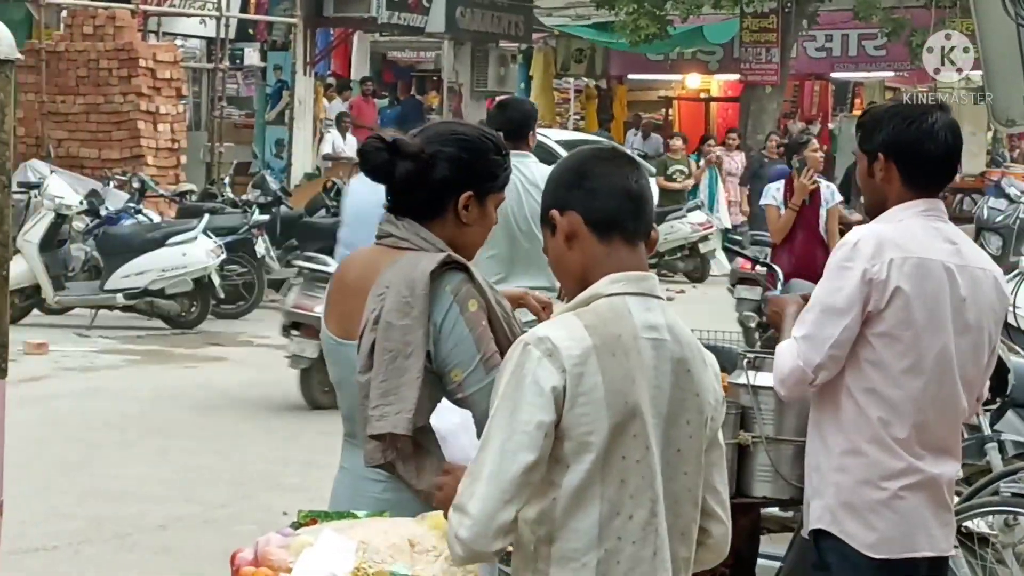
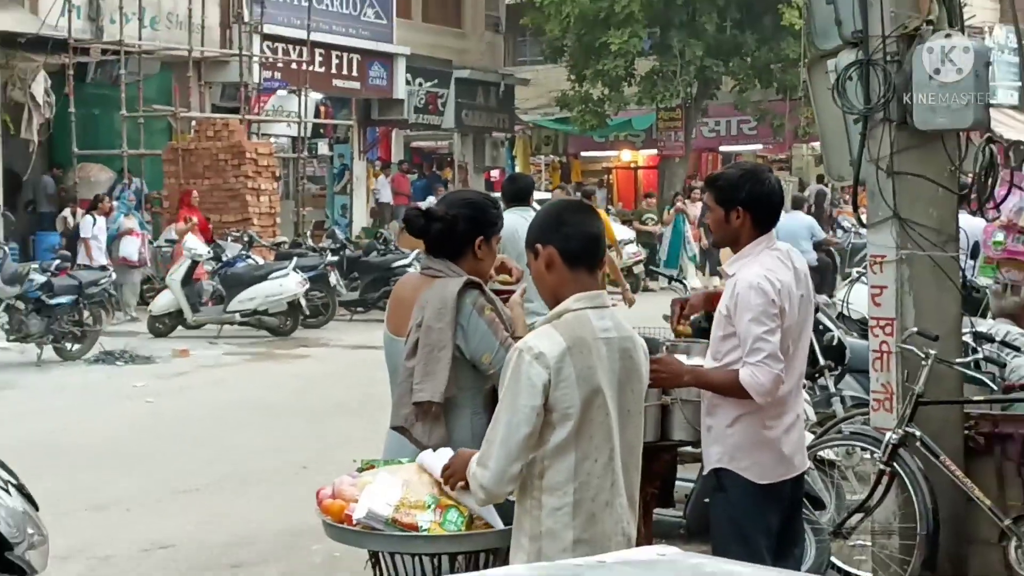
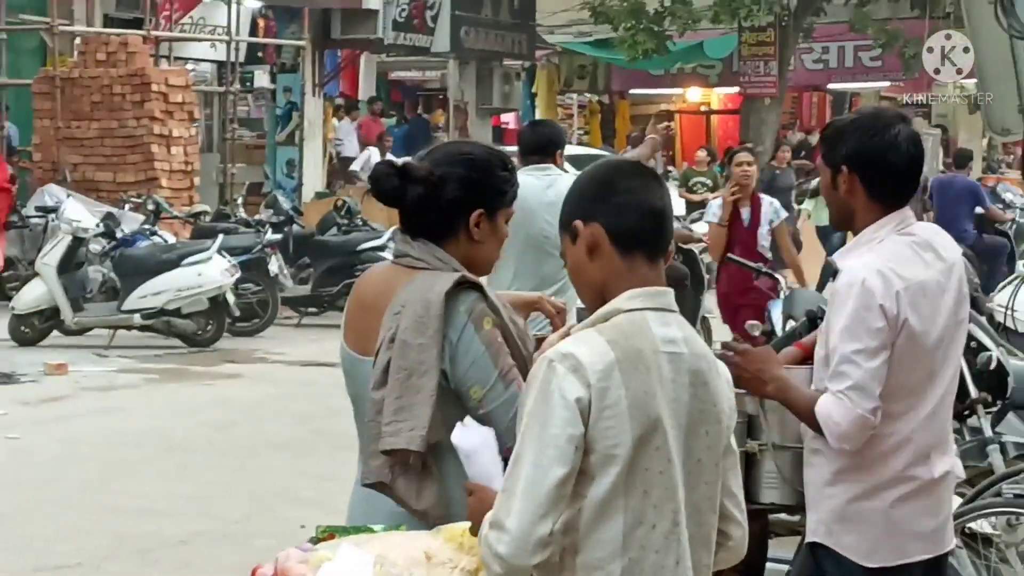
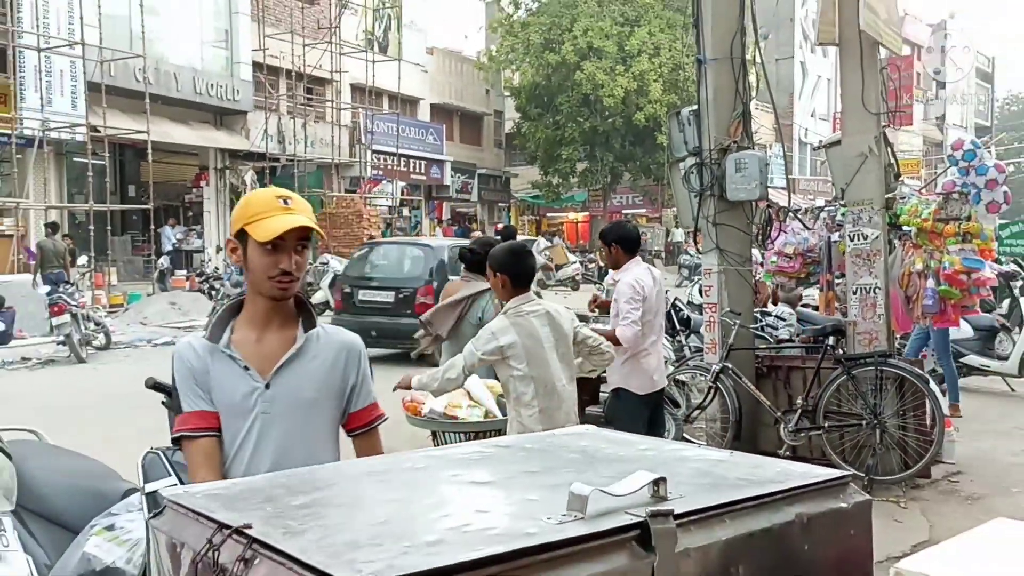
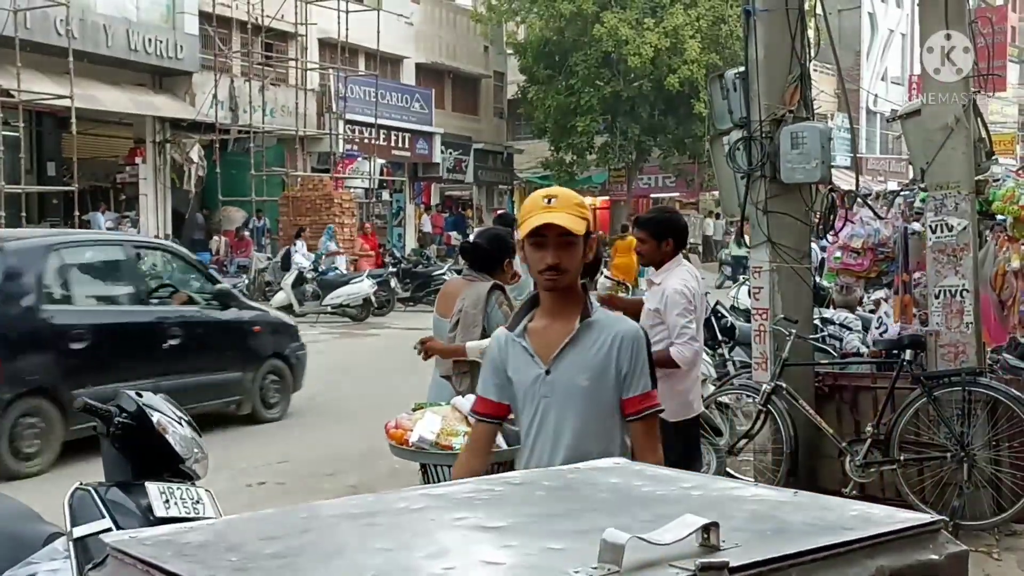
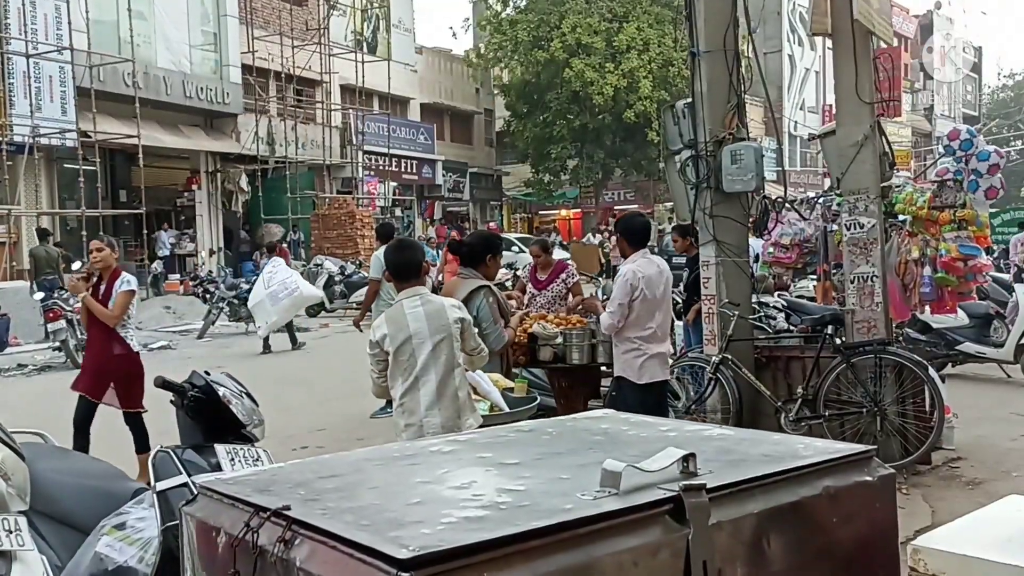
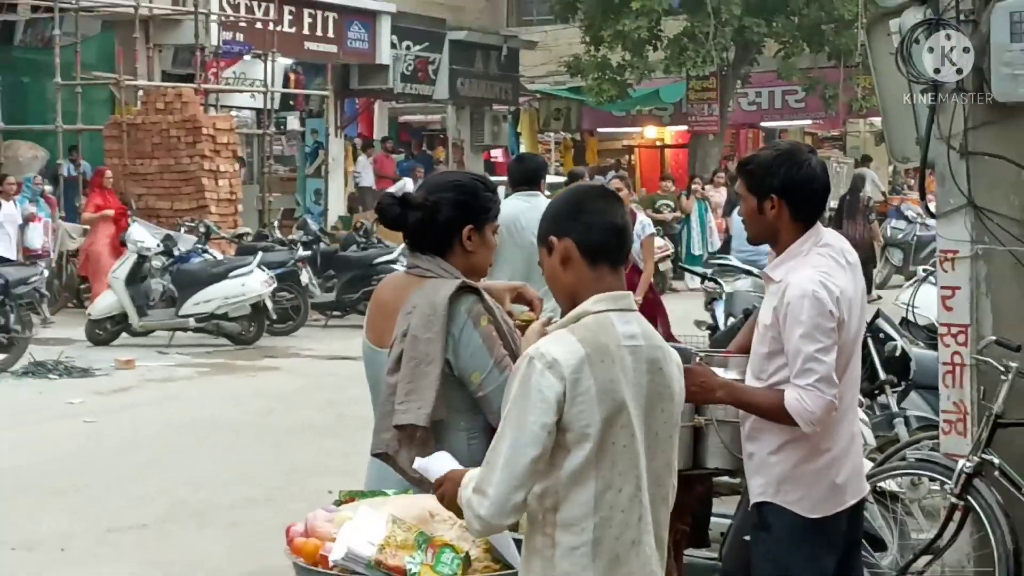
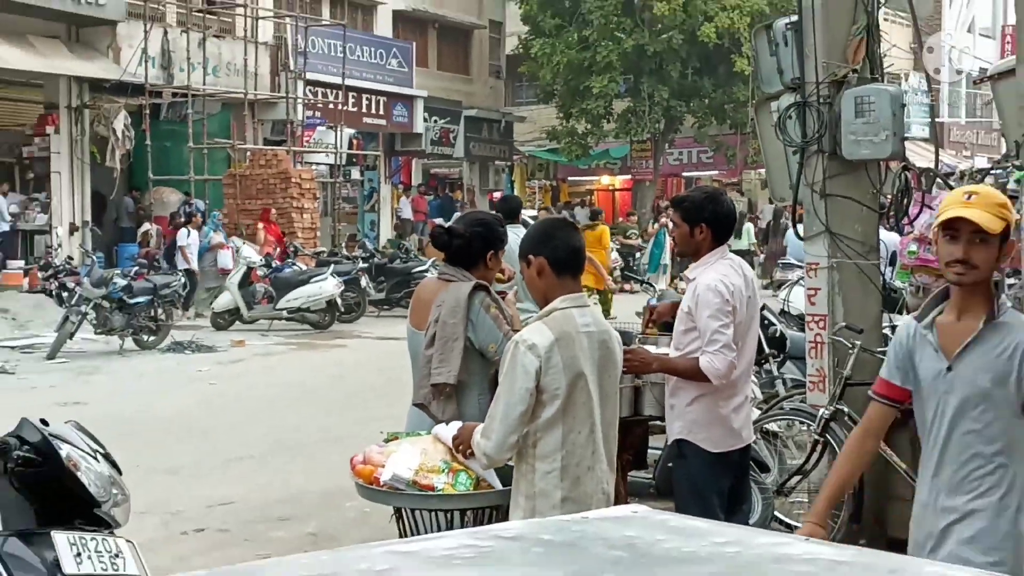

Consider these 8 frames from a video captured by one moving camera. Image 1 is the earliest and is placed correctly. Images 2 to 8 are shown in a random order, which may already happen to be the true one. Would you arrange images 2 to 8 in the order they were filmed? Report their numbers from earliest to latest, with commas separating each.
3, 7, 2, 8, 5, 4, 6
